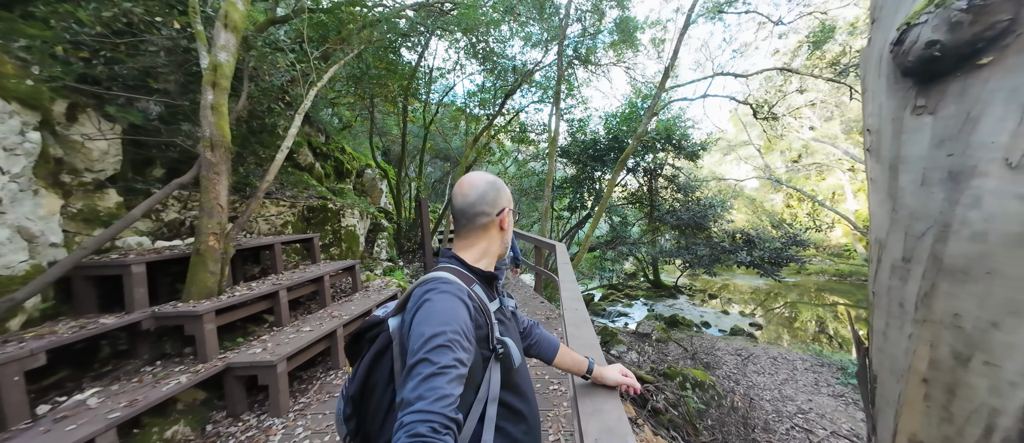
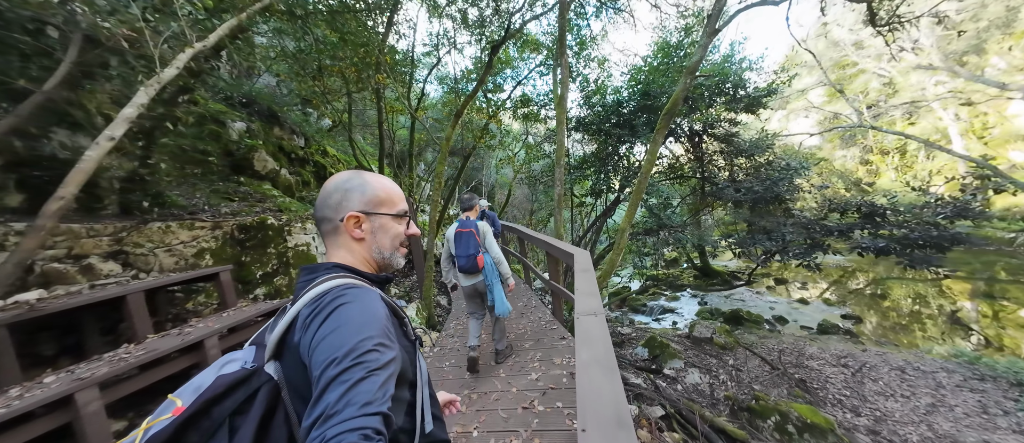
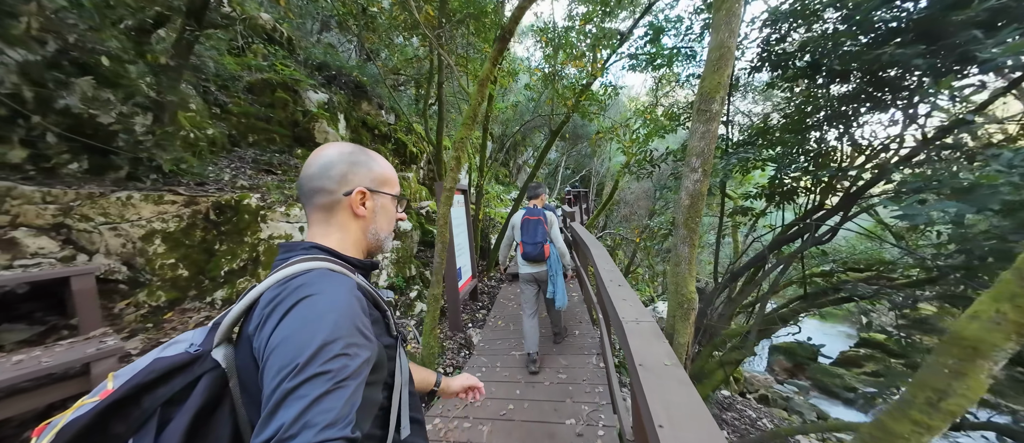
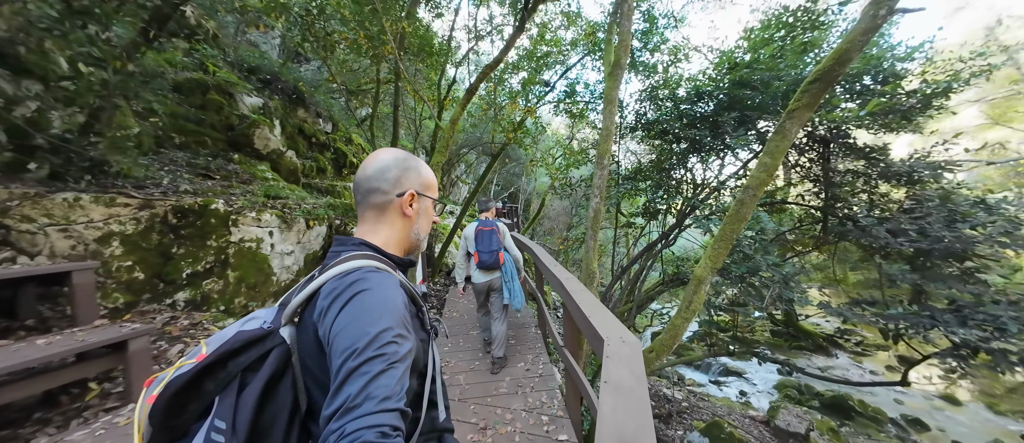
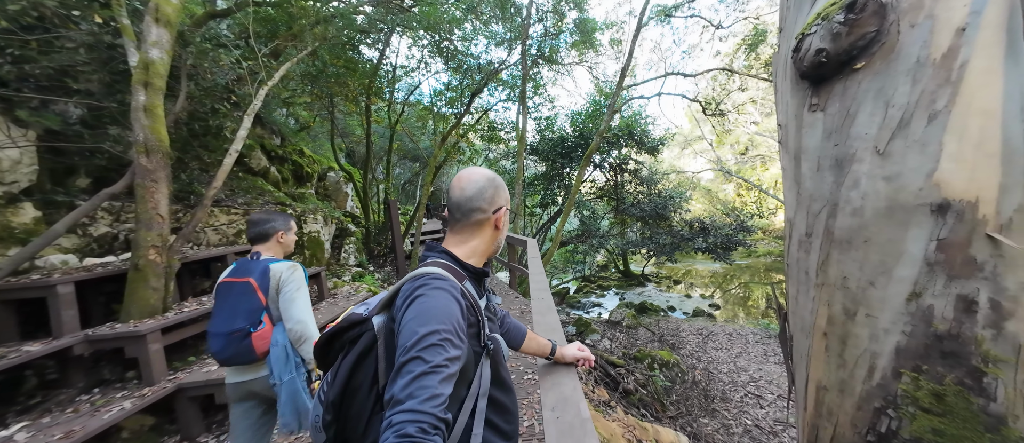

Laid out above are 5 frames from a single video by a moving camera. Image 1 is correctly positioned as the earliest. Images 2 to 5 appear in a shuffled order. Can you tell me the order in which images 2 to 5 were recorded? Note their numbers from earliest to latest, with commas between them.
5, 2, 4, 3
